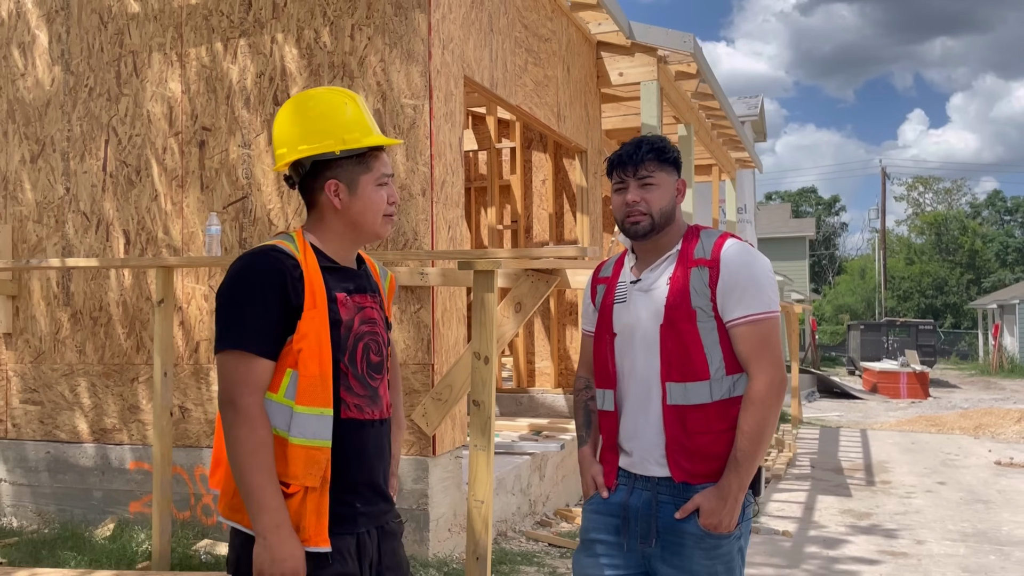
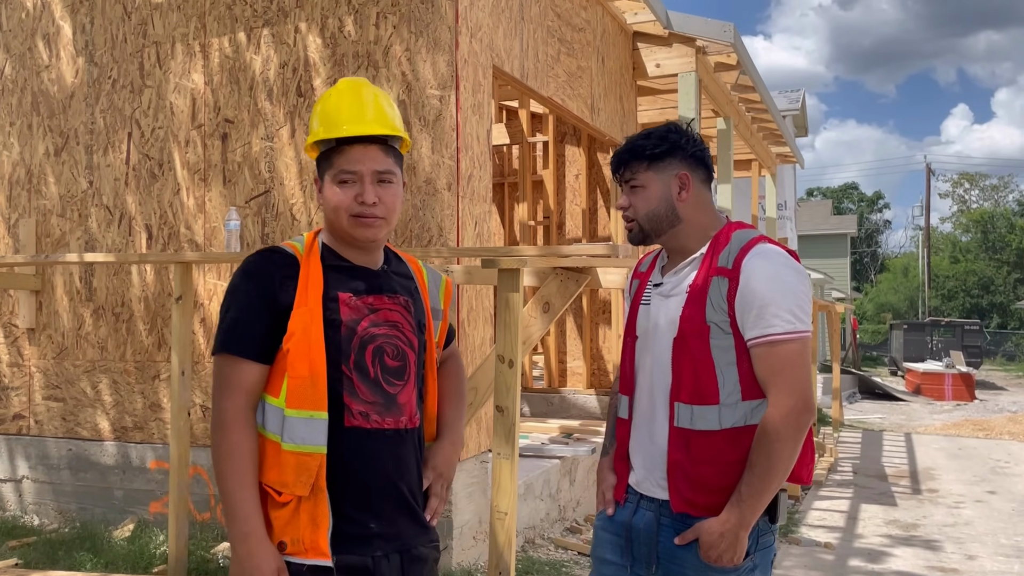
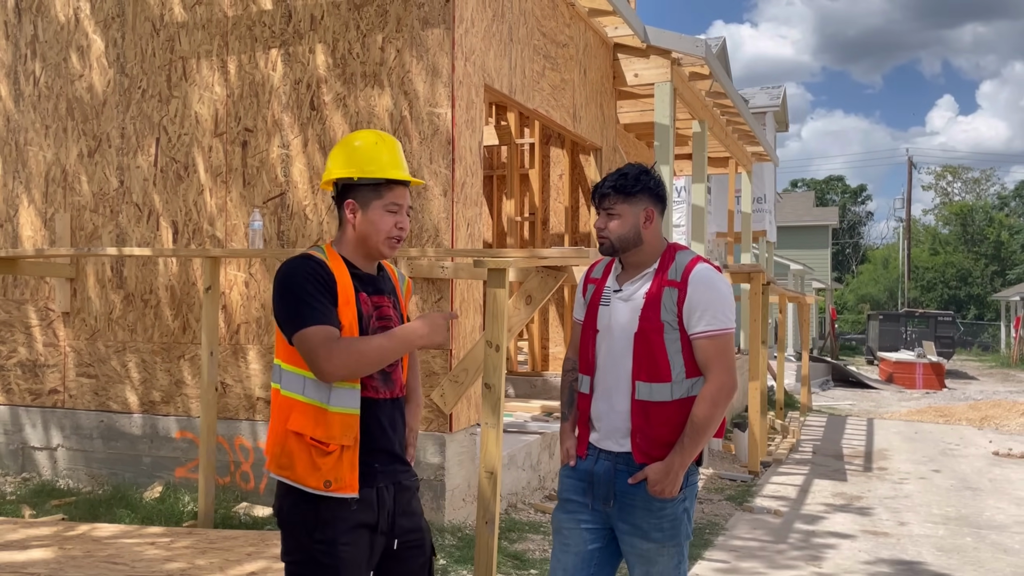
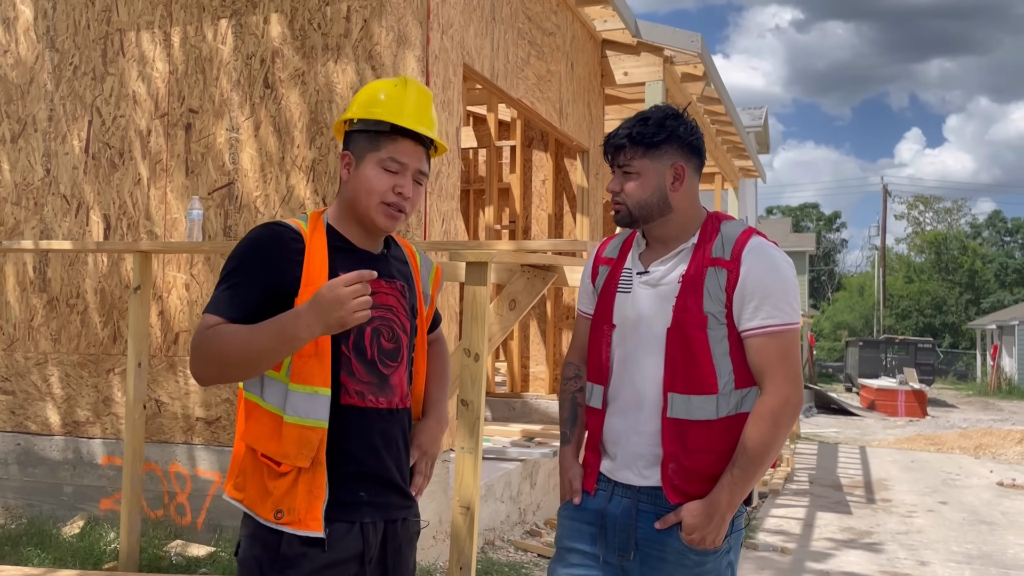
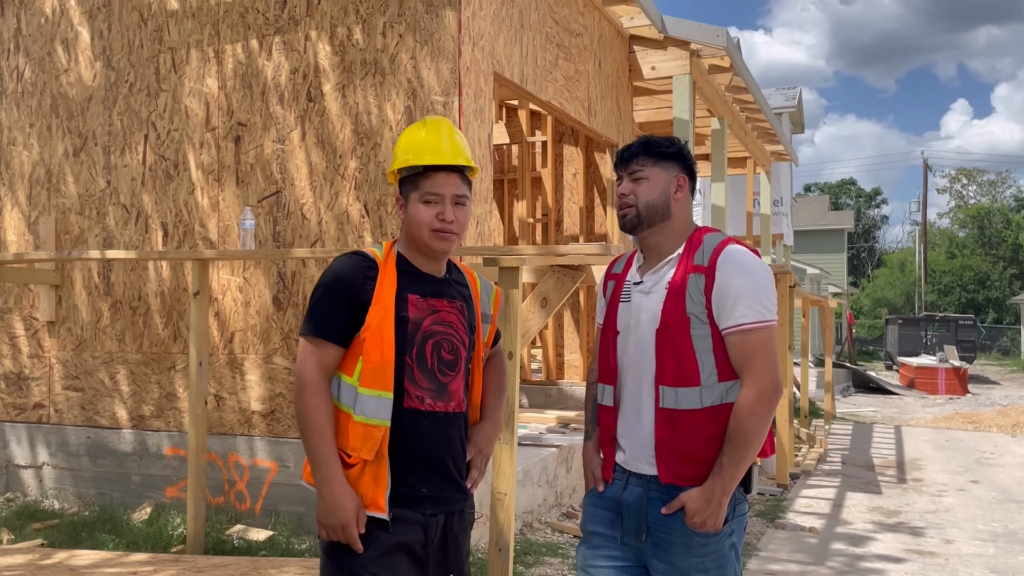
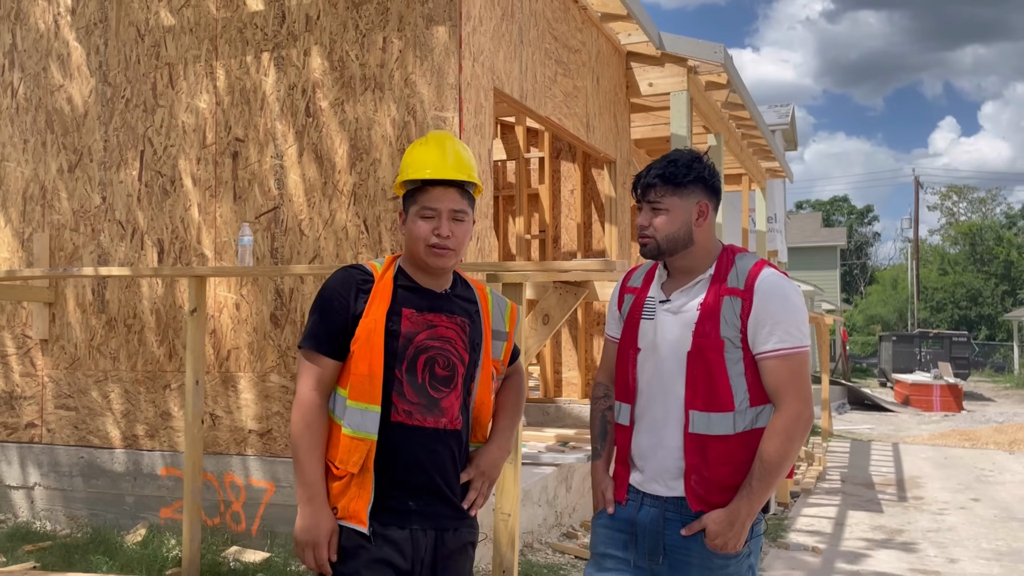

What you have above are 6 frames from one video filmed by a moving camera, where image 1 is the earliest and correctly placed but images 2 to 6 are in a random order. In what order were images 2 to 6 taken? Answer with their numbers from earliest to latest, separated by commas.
5, 2, 6, 3, 4
